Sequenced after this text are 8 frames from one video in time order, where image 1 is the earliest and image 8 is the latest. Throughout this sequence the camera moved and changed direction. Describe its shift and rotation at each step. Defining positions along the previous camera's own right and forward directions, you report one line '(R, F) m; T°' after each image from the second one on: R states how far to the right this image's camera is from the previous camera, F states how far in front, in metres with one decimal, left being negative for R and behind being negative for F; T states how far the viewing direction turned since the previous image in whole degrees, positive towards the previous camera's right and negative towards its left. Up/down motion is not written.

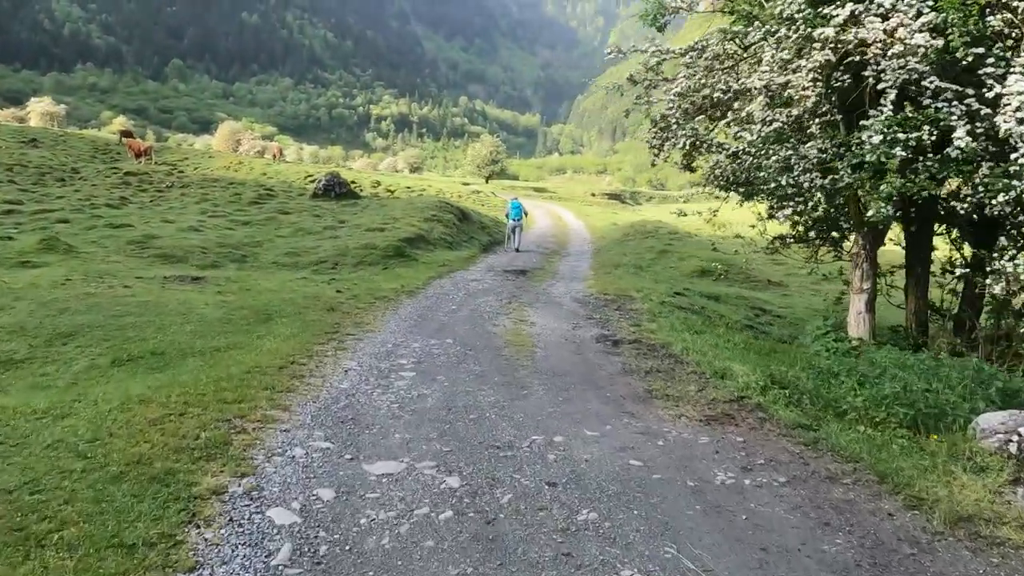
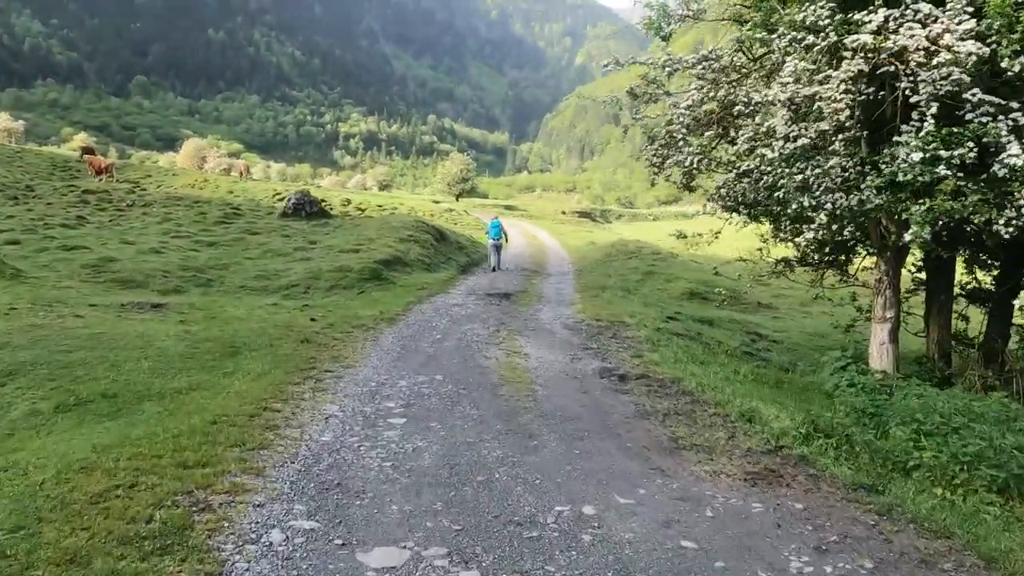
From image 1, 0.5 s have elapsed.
(-0.6, +1.6) m; +2°
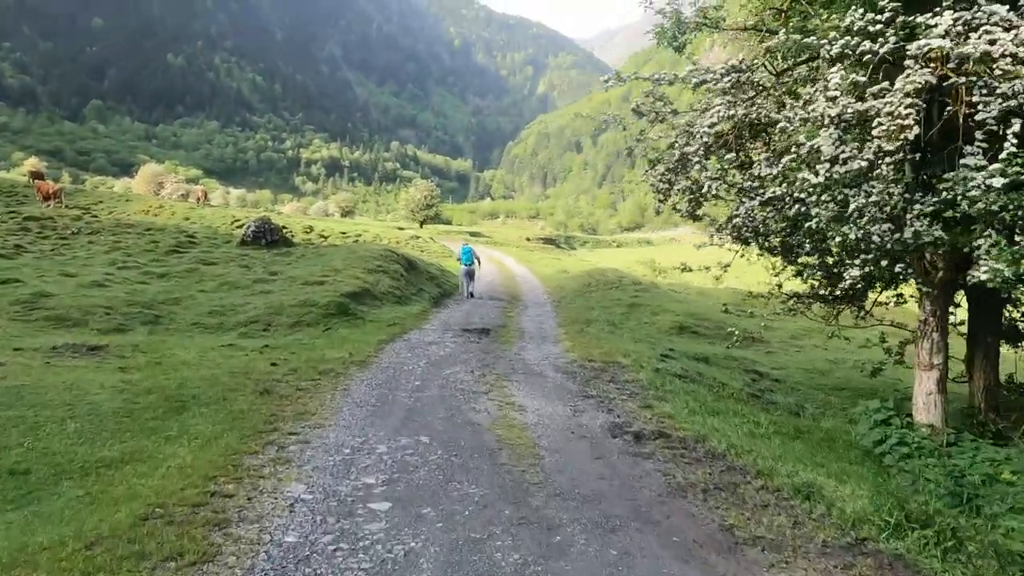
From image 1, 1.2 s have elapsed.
(-0.6, +2.3) m; +3°
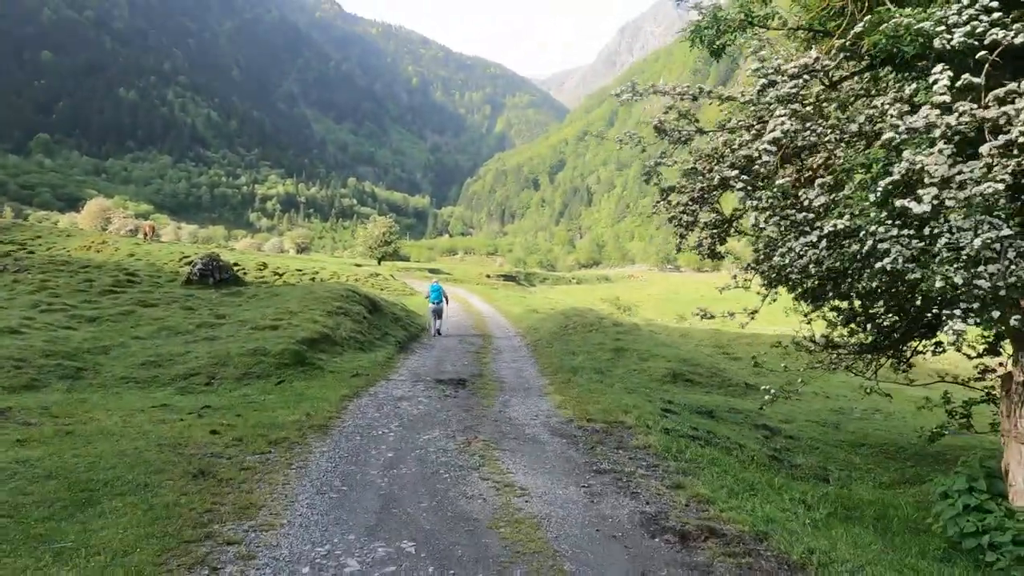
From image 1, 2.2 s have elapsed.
(-0.7, +3.1) m; +3°
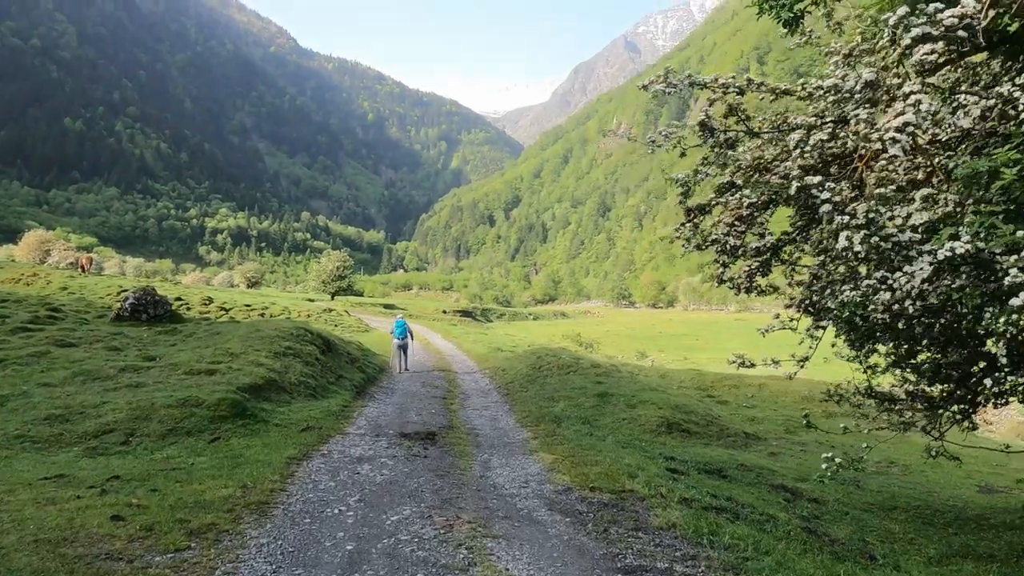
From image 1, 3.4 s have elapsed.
(-0.7, +3.4) m; +3°
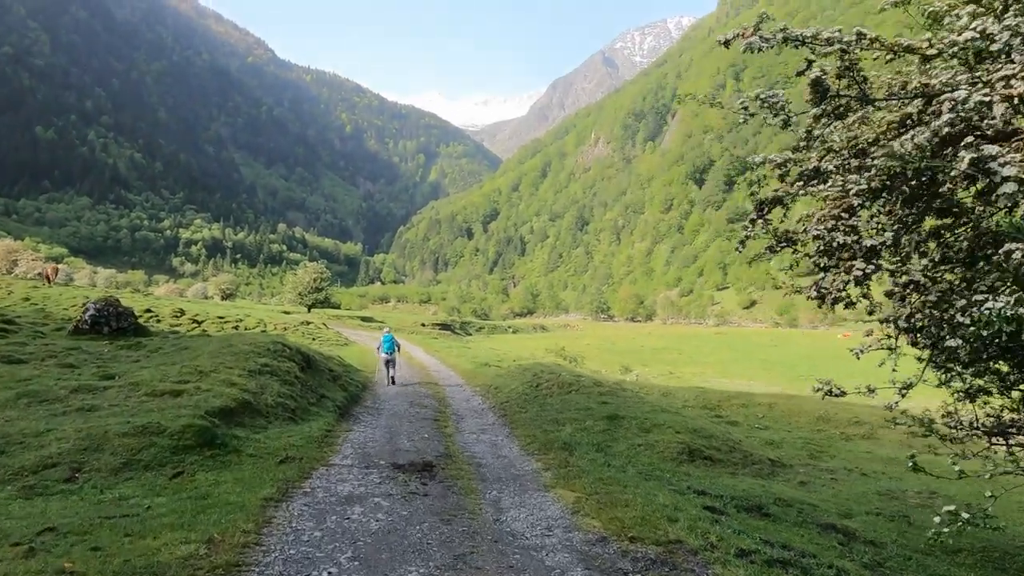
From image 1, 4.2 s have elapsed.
(-0.8, +2.7) m; +2°
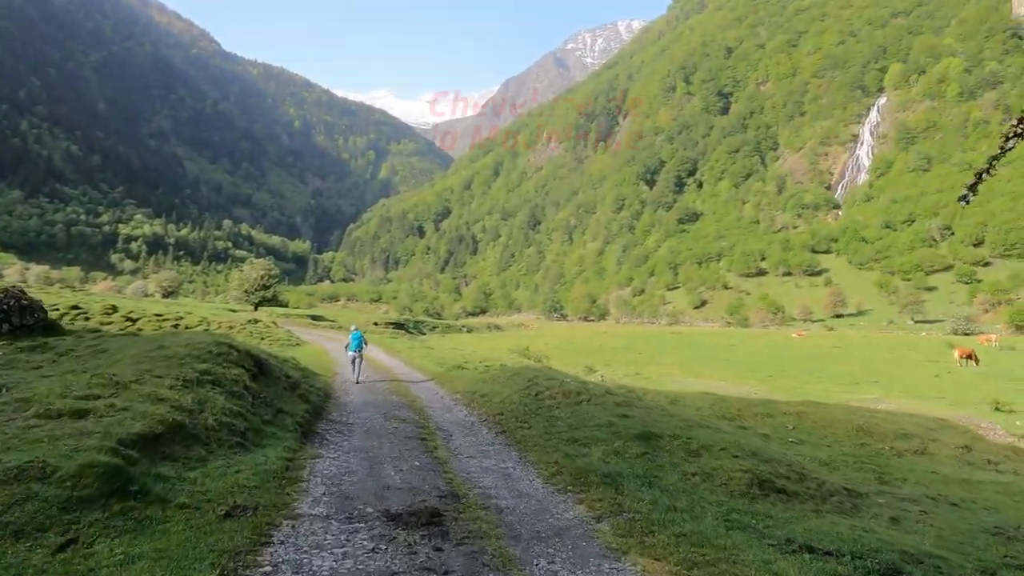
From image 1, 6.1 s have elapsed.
(-1.7, +5.6) m; +4°
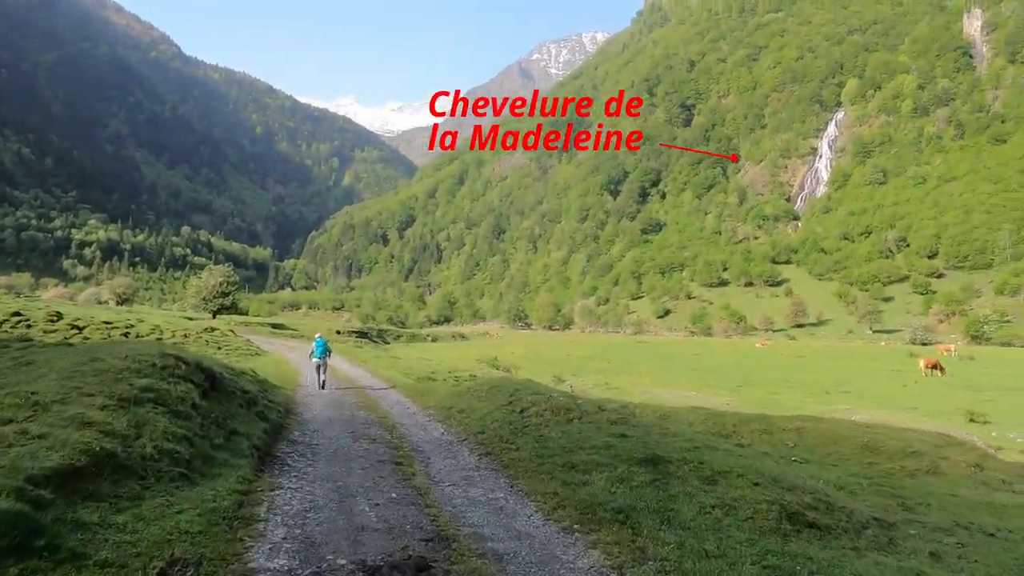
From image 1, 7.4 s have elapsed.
(-0.7, +2.6) m; +3°
